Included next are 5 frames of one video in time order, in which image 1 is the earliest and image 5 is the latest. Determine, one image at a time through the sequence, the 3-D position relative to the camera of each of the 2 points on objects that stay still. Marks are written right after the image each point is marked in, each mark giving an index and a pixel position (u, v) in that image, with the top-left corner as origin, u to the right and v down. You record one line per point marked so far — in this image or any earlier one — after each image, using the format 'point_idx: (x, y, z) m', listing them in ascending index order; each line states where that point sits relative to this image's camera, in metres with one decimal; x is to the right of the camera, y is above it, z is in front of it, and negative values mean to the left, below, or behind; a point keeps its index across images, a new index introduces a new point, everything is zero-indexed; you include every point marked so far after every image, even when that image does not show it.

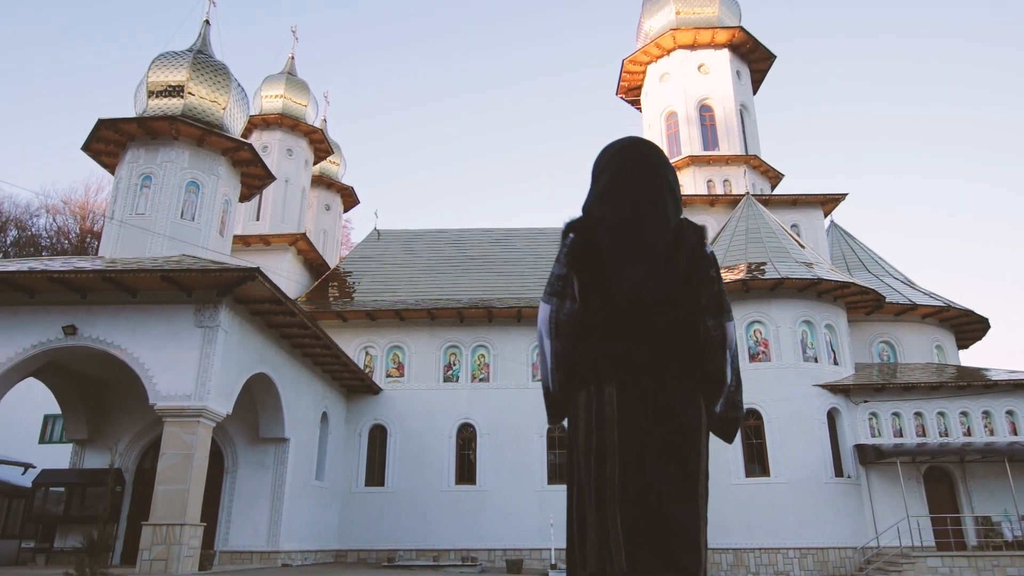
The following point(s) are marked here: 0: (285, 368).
0: (-4.6, -1.6, +15.1) m
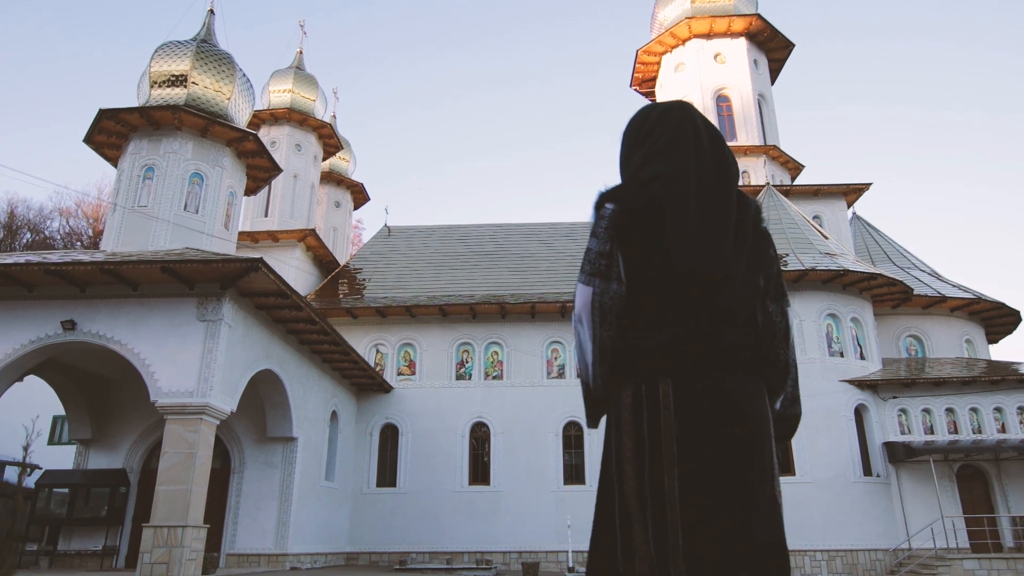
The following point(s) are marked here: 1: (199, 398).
0: (-4.3, -1.5, +14.7) m
1: (-4.7, -1.6, +11.2) m
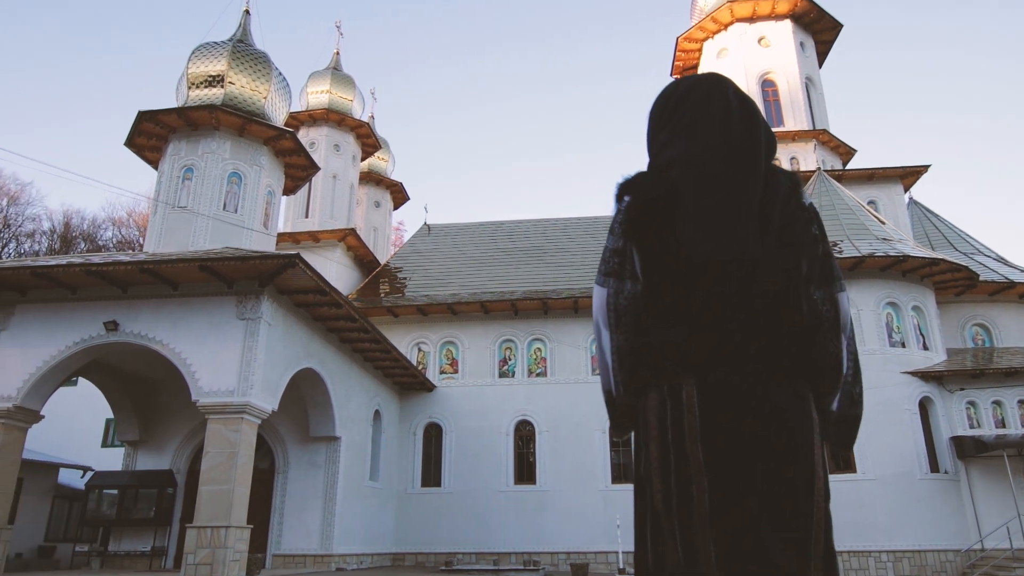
0: (-3.5, -1.4, +14.5) m
1: (-4.0, -1.6, +11.1) m
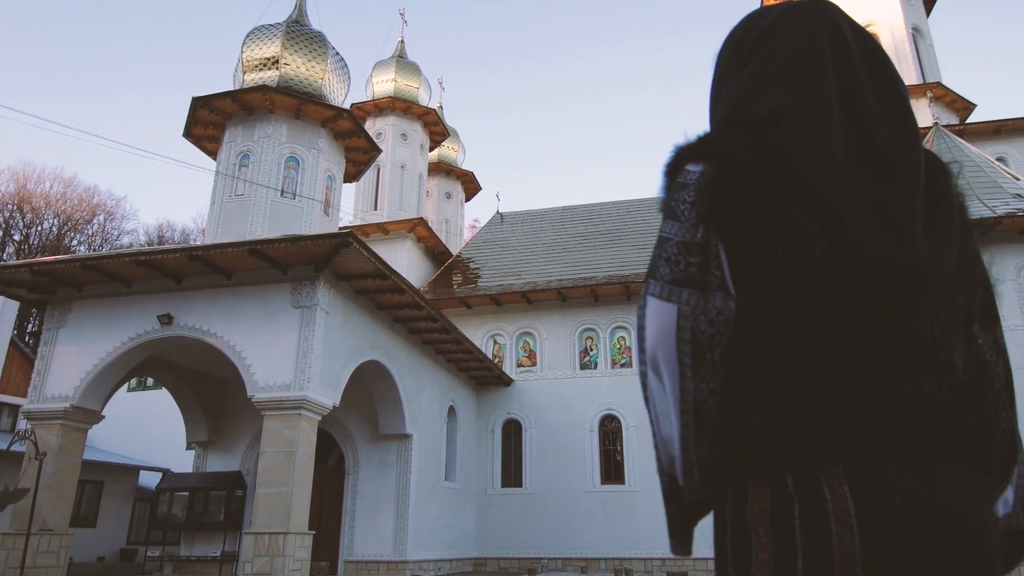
0: (-2.0, -1.2, +13.5) m
1: (-2.9, -1.4, +10.2) m
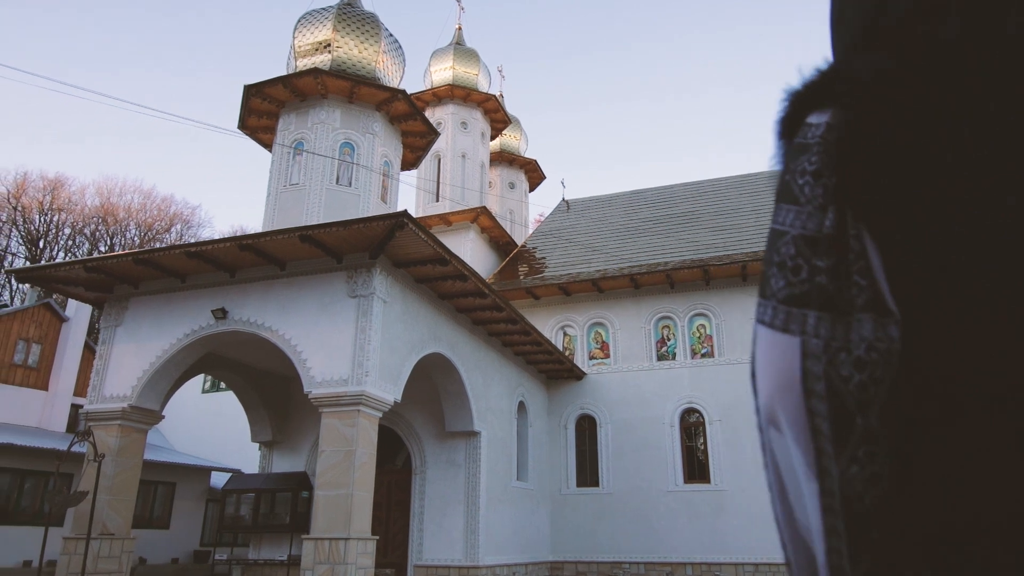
0: (-0.8, -1.0, +12.8) m
1: (-2.0, -1.2, +9.5) m
